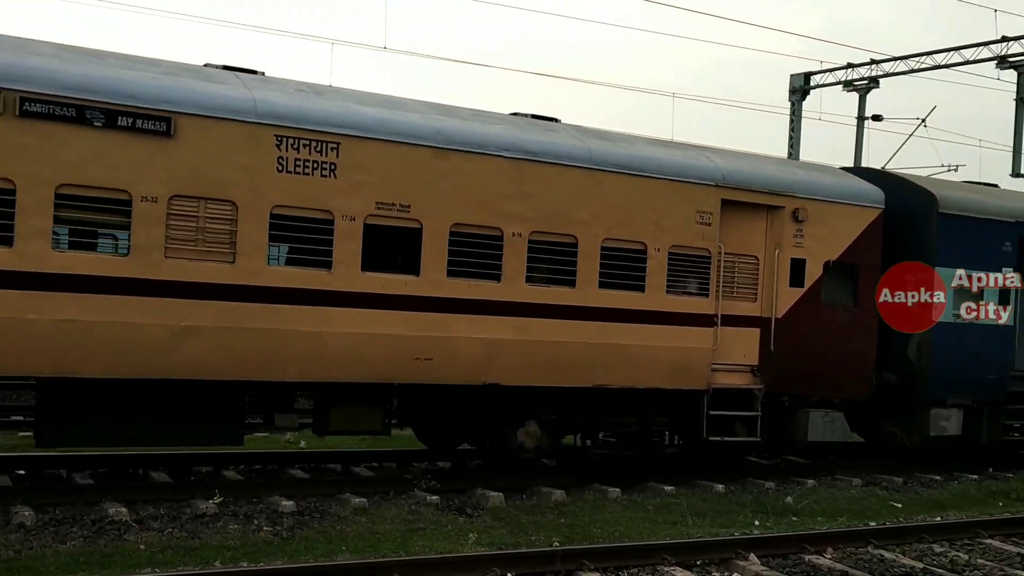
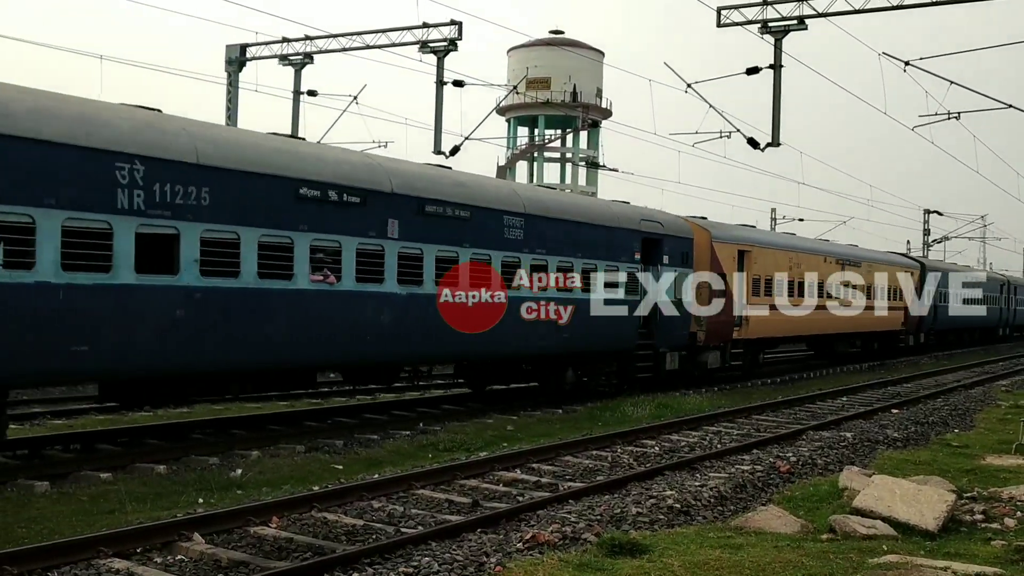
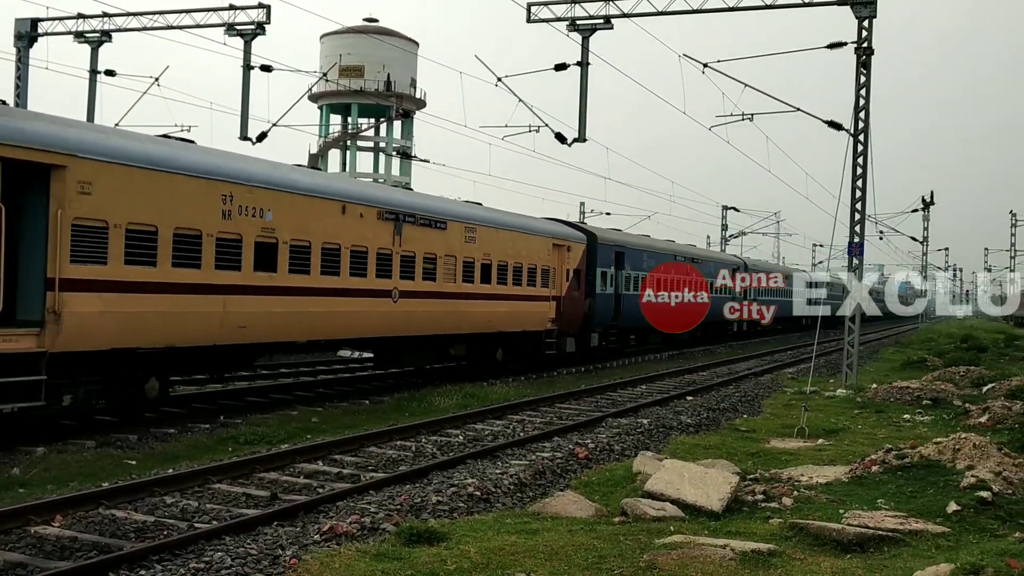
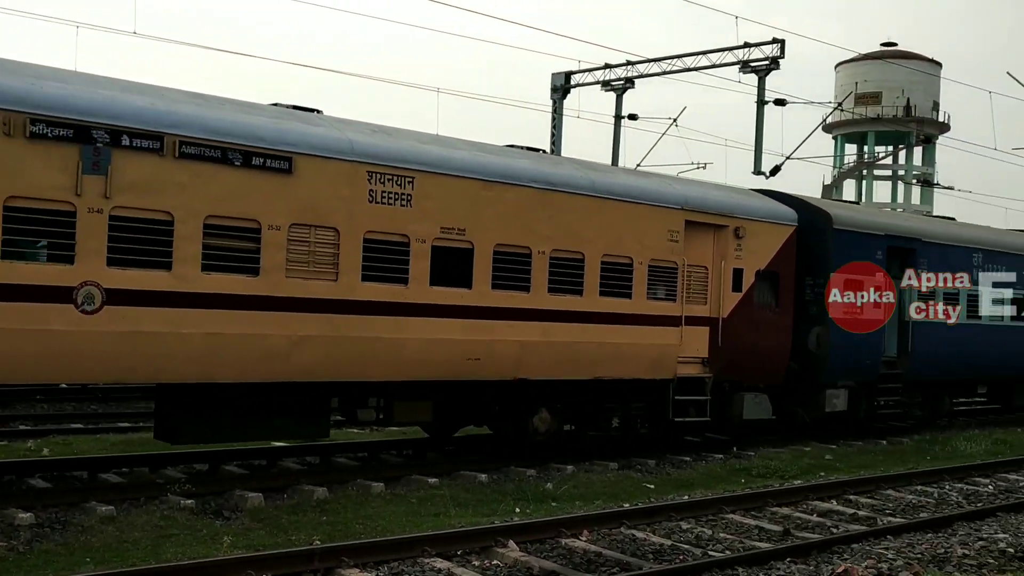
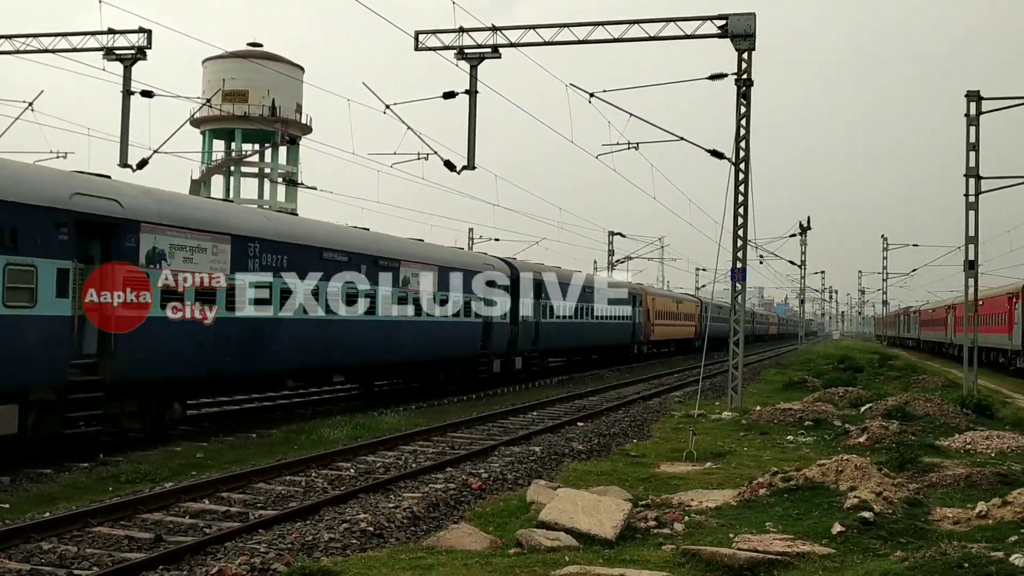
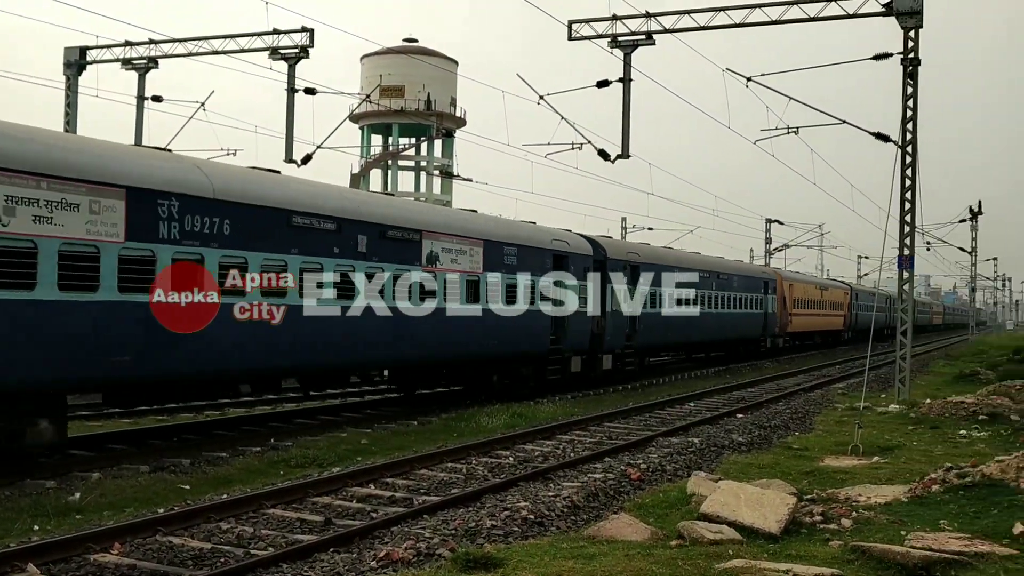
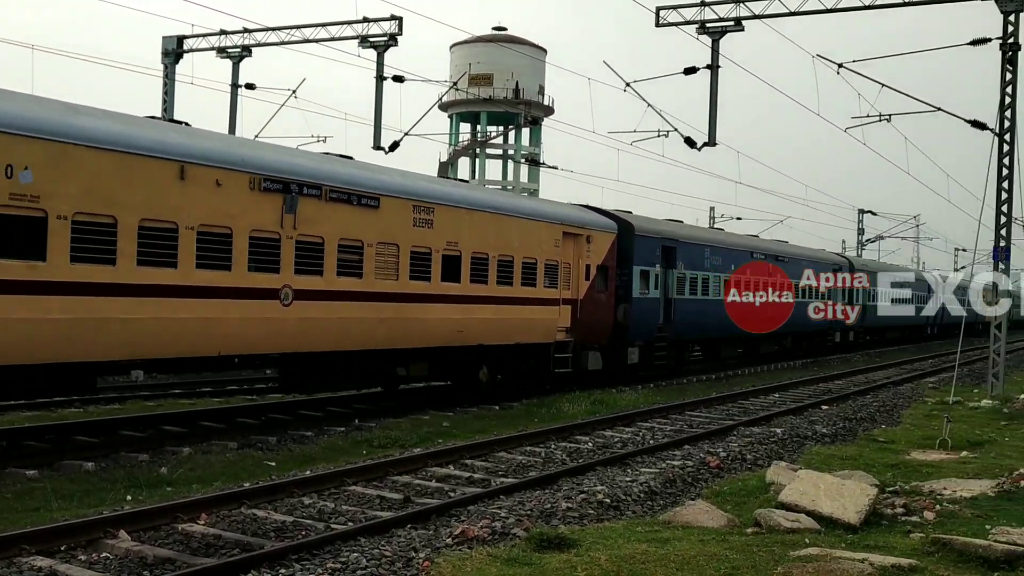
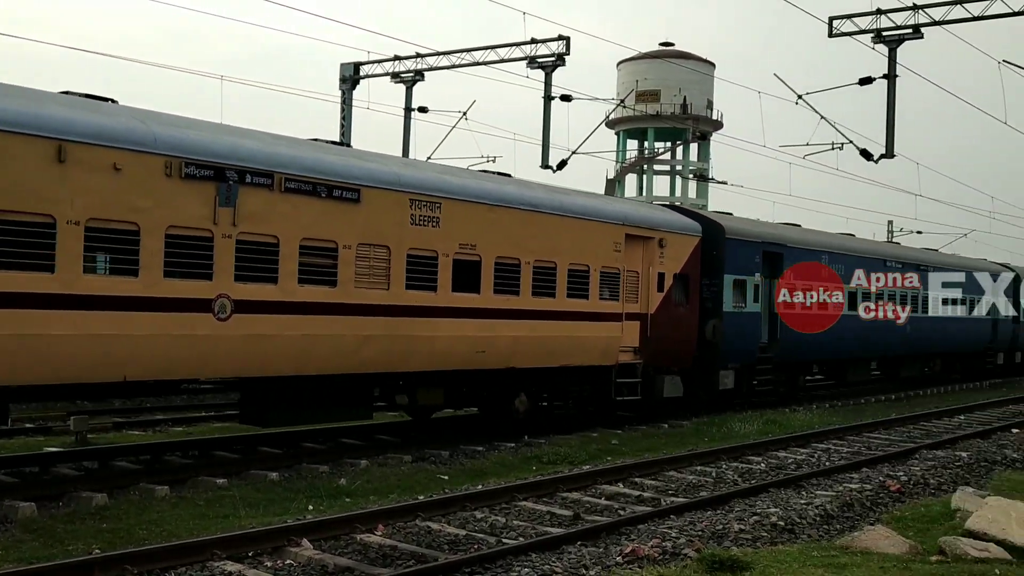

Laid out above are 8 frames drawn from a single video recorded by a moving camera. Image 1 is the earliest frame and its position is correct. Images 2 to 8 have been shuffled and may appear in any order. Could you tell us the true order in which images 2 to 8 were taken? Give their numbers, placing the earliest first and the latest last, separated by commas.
4, 8, 7, 3, 2, 6, 5
